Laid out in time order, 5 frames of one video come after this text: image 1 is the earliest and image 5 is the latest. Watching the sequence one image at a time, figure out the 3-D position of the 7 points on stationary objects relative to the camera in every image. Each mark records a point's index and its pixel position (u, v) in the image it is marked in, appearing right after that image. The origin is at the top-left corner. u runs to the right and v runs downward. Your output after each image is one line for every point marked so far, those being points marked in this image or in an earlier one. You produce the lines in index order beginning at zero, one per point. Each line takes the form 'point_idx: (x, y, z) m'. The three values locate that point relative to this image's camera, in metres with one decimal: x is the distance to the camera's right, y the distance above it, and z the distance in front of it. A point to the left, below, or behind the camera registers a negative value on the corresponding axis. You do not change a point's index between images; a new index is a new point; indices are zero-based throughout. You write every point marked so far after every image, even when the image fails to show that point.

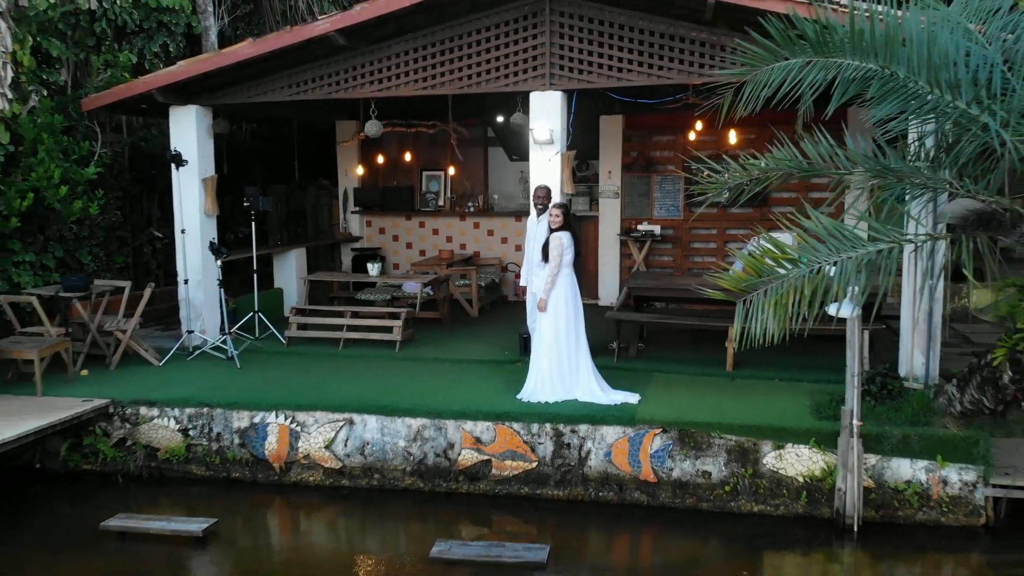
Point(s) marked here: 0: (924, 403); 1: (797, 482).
0: (+1.8, -0.5, +4.6) m
1: (+1.2, -0.8, +4.6) m
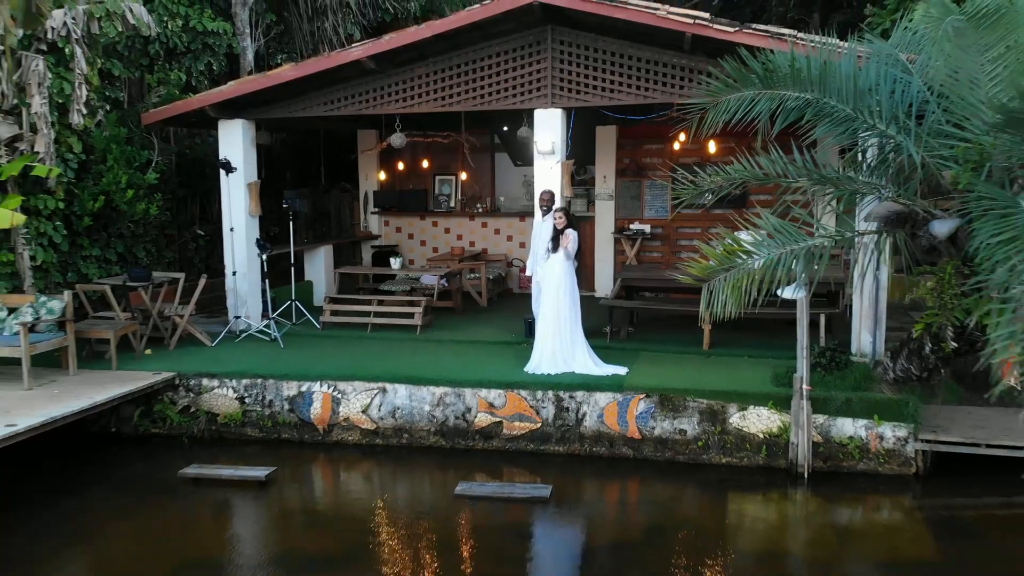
0: (+1.8, -0.4, +5.5) m
1: (+1.2, -0.7, +5.4) m
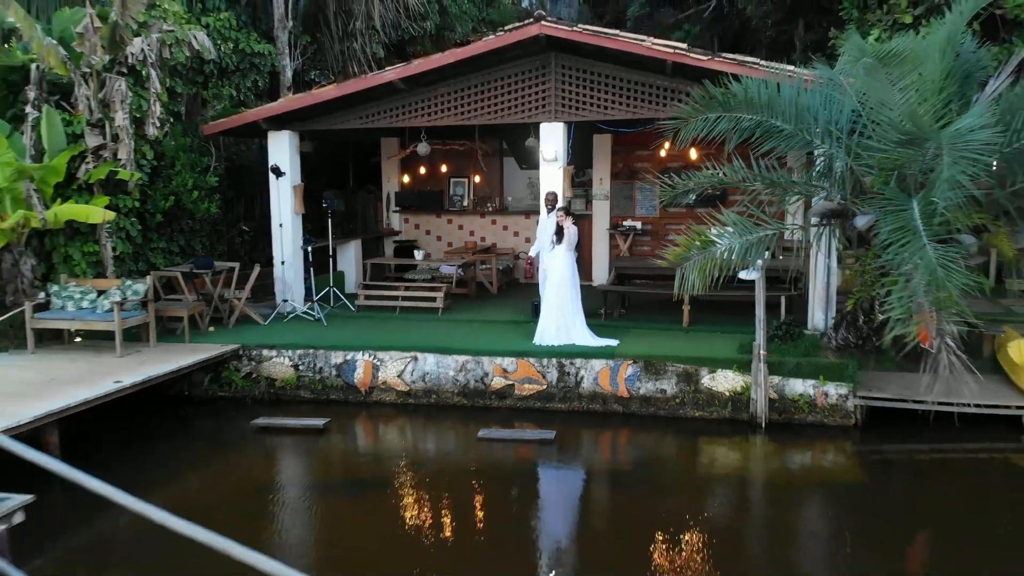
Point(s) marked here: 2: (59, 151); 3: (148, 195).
0: (+1.9, -0.3, +6.6) m
1: (+1.3, -0.6, +6.6) m
2: (-3.0, +0.9, +7.0) m
3: (-2.6, +0.7, +7.7) m
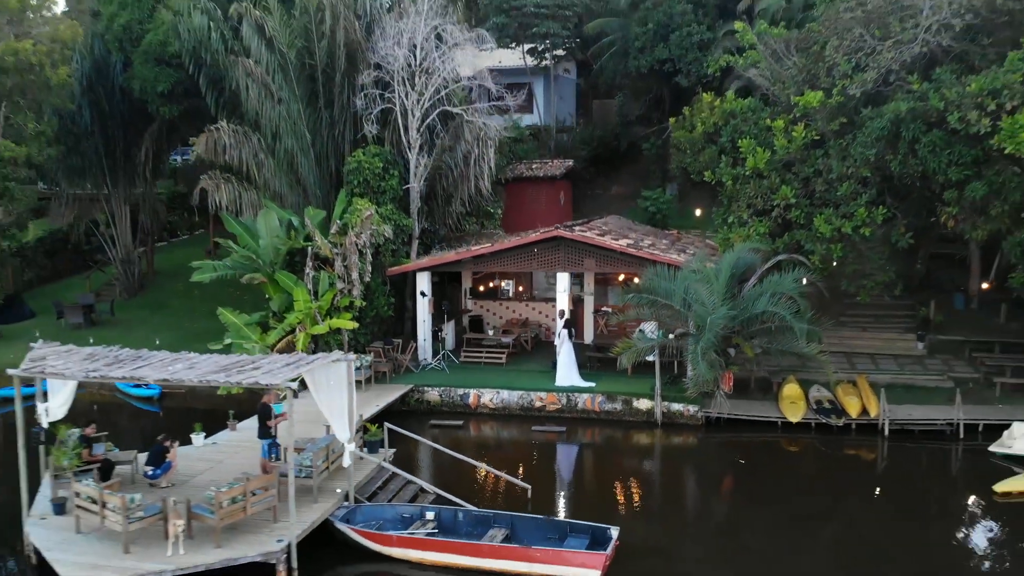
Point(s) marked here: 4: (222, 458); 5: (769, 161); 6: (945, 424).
0: (+2.3, -1.3, +14.2) m
1: (+1.8, -1.6, +14.2) m
2: (-2.6, 0.0, +14.7) m
3: (-2.2, -0.3, +15.3) m
4: (-3.0, -1.8, +11.1) m
5: (+3.8, +1.9, +15.8) m
6: (+5.7, -1.8, +13.9) m
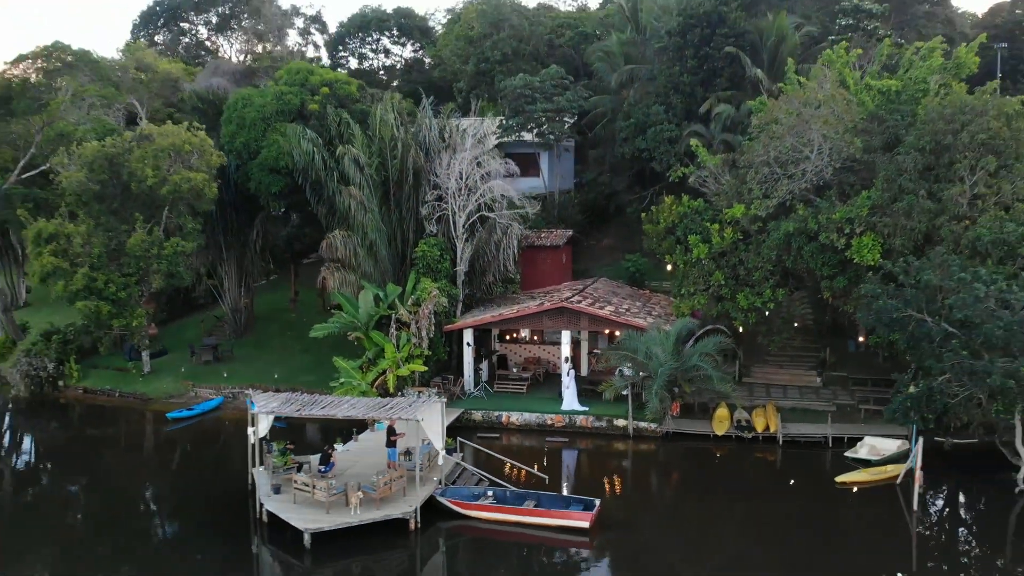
0: (+2.7, -2.5, +21.2) m
1: (+2.2, -2.8, +21.2) m
2: (-2.2, -1.2, +21.6) m
3: (-1.8, -1.4, +22.3) m
4: (-2.6, -2.9, +18.1) m
5: (+4.2, +0.8, +22.8) m
6: (+6.1, -2.9, +20.9) m
